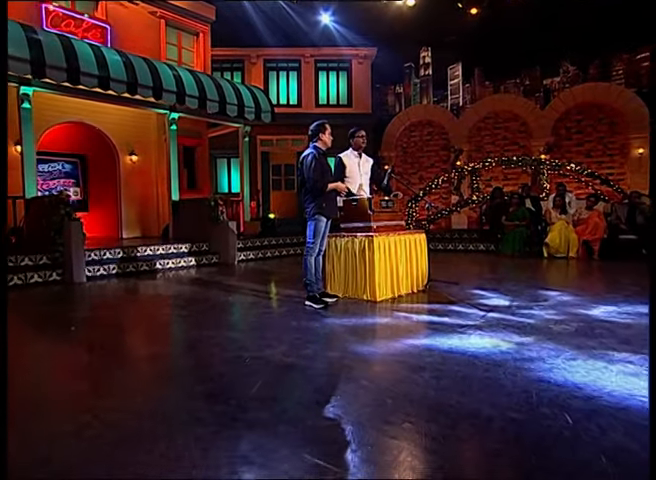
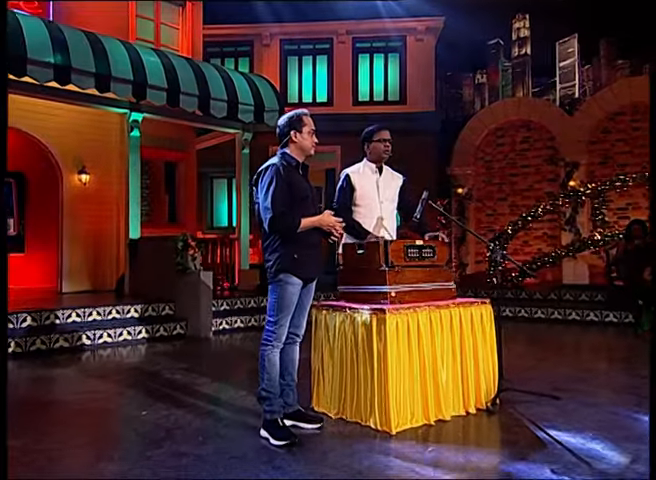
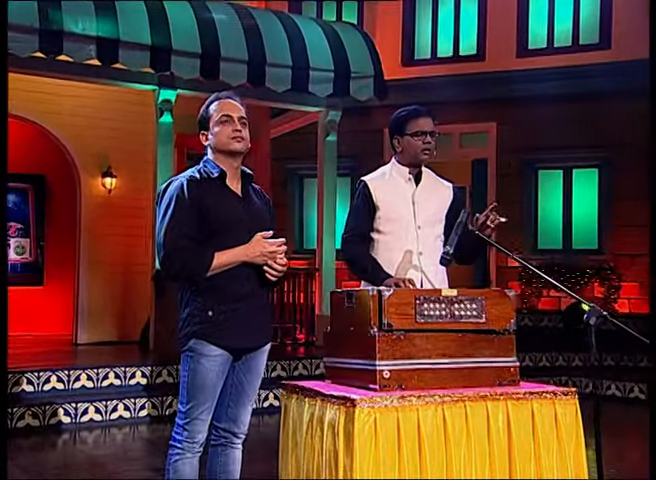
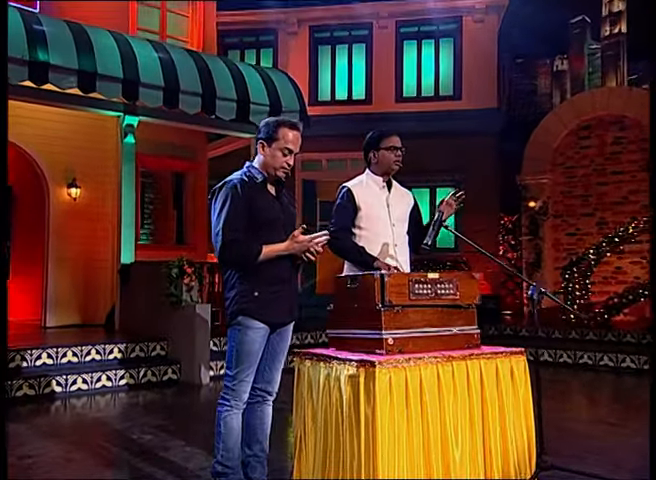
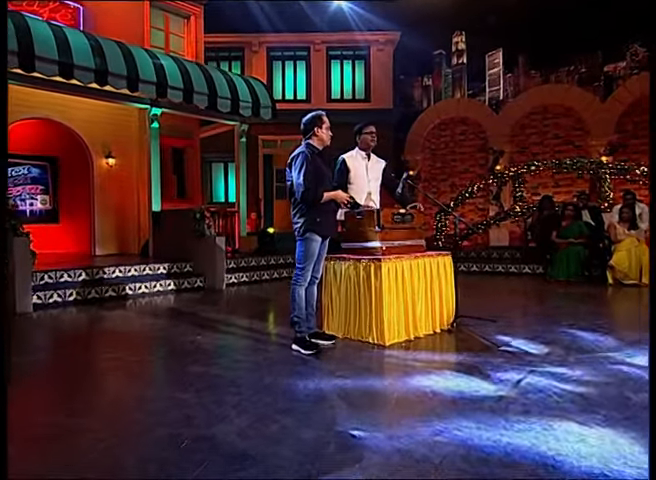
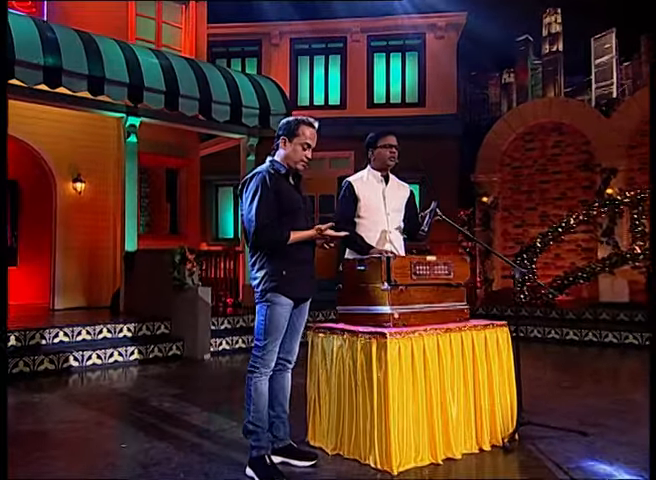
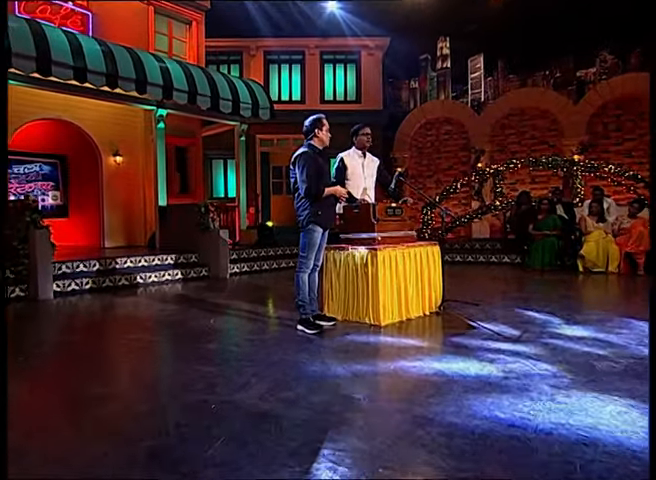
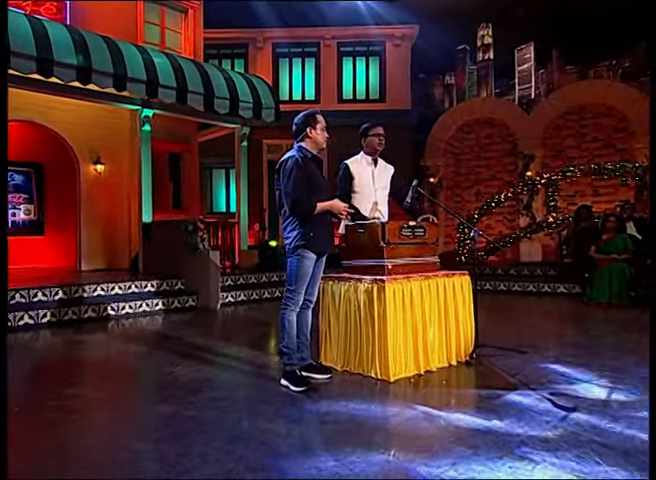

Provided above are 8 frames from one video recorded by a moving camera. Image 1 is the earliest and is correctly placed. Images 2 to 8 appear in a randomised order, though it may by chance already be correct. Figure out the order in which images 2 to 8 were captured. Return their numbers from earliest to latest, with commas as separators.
7, 5, 8, 2, 6, 4, 3
